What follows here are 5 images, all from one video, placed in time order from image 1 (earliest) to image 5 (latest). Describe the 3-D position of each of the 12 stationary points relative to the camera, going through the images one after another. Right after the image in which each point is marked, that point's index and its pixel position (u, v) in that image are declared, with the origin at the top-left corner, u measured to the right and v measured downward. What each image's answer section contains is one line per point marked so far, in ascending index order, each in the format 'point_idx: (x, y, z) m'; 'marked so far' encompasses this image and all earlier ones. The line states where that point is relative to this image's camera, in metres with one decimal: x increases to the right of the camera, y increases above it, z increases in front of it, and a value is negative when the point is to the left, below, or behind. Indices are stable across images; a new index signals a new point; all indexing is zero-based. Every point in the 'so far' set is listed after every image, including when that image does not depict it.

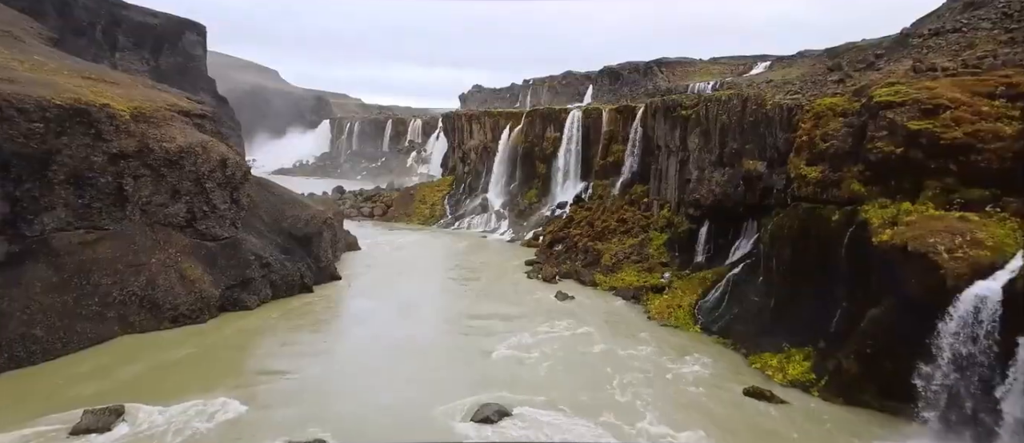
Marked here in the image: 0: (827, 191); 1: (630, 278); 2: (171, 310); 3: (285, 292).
0: (+7.3, +0.7, +12.6) m
1: (+4.2, -2.0, +19.2) m
2: (-9.2, -2.4, +14.7) m
3: (-7.5, -2.4, +18.0) m
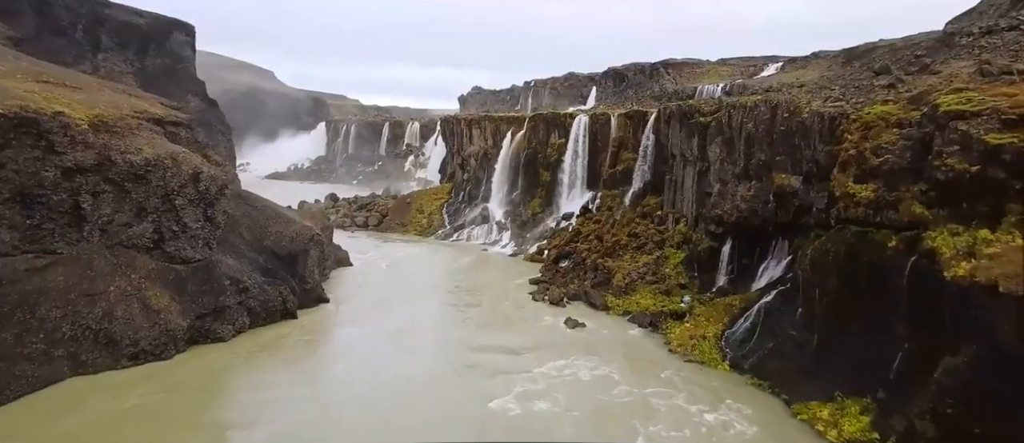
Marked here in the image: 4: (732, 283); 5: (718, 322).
0: (+7.4, +0.2, +10.9) m
1: (+4.3, -2.6, +17.5) m
2: (-9.1, -3.0, +13.0) m
3: (-7.4, -2.9, +16.3) m
4: (+6.9, -2.0, +17.0) m
5: (+5.6, -2.7, +14.9) m
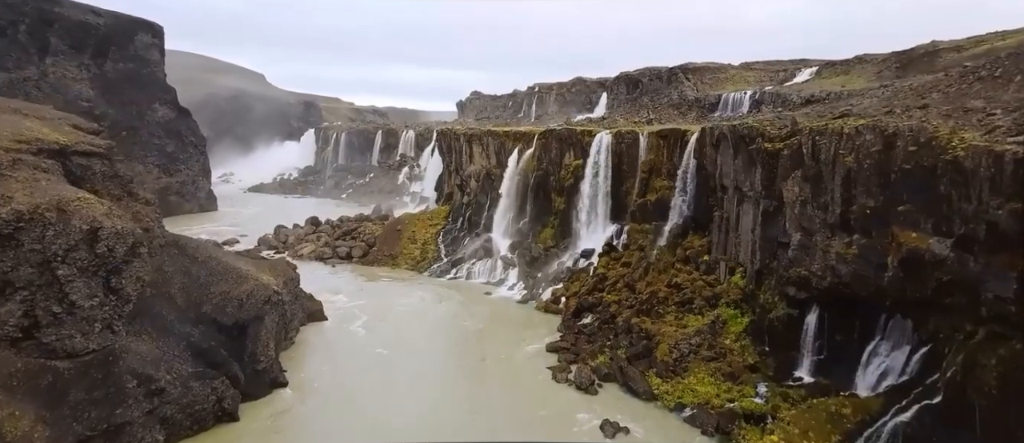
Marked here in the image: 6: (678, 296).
0: (+7.8, -1.3, +6.6) m
1: (+4.7, -4.1, +13.2) m
2: (-8.7, -4.5, +8.6) m
3: (-7.0, -4.4, +11.9) m
4: (+7.3, -3.5, +12.7) m
5: (+6.0, -4.2, +10.6) m
6: (+5.1, -2.3, +17.0) m
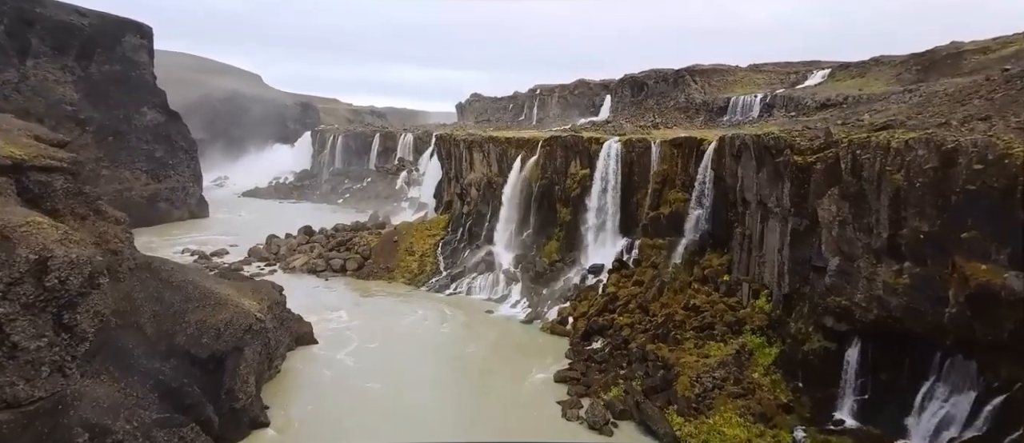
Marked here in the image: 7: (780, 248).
0: (+8.0, -1.8, +5.3) m
1: (+4.8, -4.6, +11.8) m
2: (-8.5, -5.0, +7.2) m
3: (-6.9, -4.9, +10.6) m
4: (+7.4, -4.0, +11.3) m
5: (+6.2, -4.7, +9.2) m
6: (+5.3, -2.8, +15.6) m
7: (+7.1, -0.7, +14.5) m
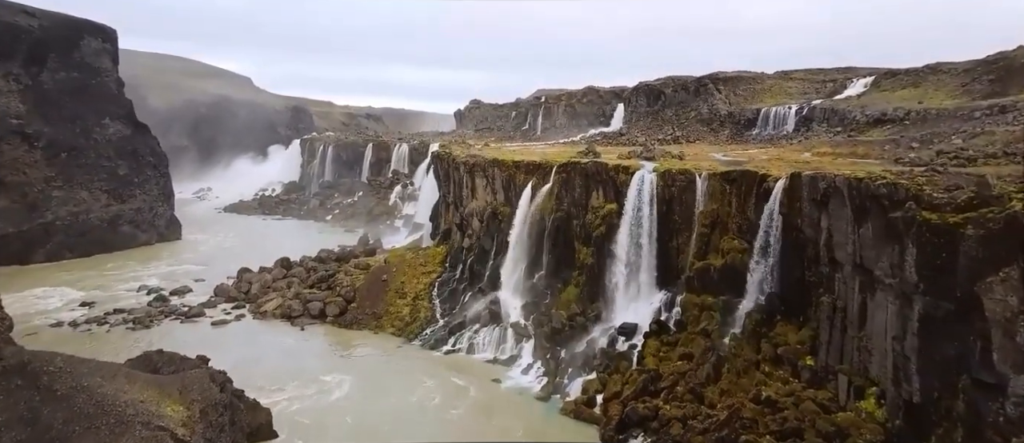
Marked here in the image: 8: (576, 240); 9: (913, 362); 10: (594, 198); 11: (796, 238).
0: (+8.4, -3.3, +1.4) m
1: (+5.2, -6.1, +7.9) m
2: (-8.1, -6.4, +3.2) m
3: (-6.5, -6.4, +6.6) m
4: (+7.8, -5.5, +7.4) m
5: (+6.6, -6.2, +5.3) m
6: (+5.7, -4.3, +11.7) m
7: (+7.5, -2.2, +10.6) m
8: (+2.3, -0.7, +19.5) m
9: (+7.4, -2.6, +10.1) m
10: (+2.9, +0.8, +19.2) m
11: (+7.0, -0.4, +13.4) m
